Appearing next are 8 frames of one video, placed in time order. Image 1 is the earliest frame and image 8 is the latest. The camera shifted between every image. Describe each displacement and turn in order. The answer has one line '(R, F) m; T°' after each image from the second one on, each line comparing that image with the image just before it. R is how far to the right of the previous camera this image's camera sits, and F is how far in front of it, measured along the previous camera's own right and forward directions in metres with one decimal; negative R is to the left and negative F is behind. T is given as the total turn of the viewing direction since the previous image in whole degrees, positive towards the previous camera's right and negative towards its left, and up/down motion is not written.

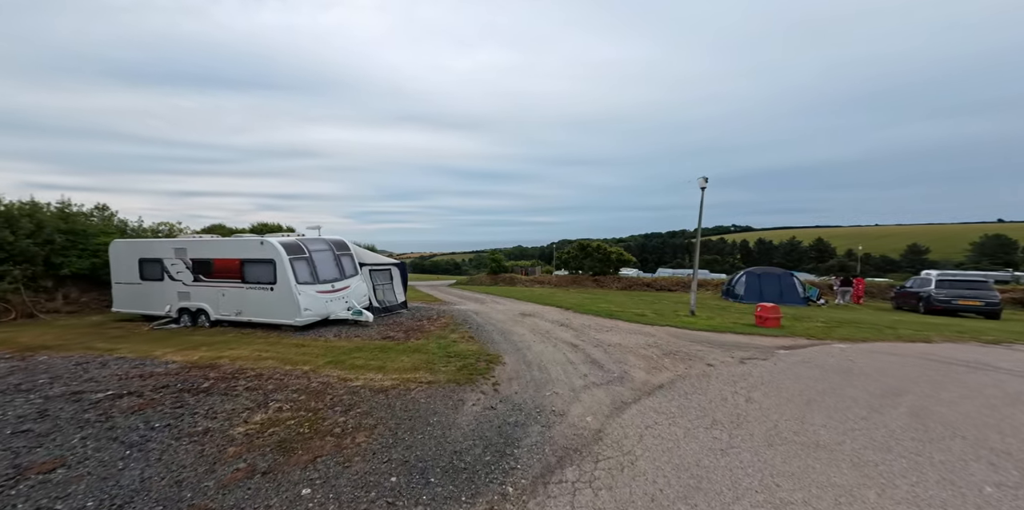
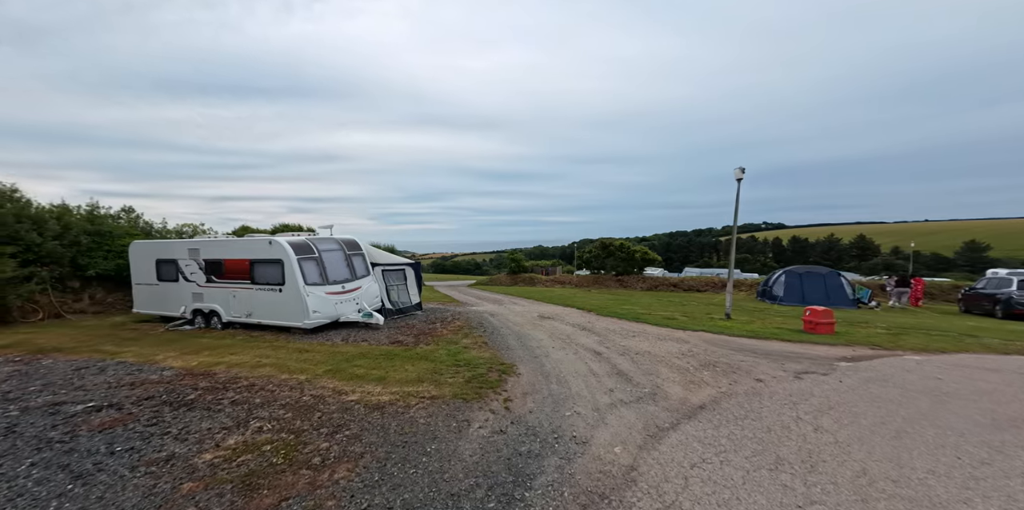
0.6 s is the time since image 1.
(+0.1, +0.8) m; -3°
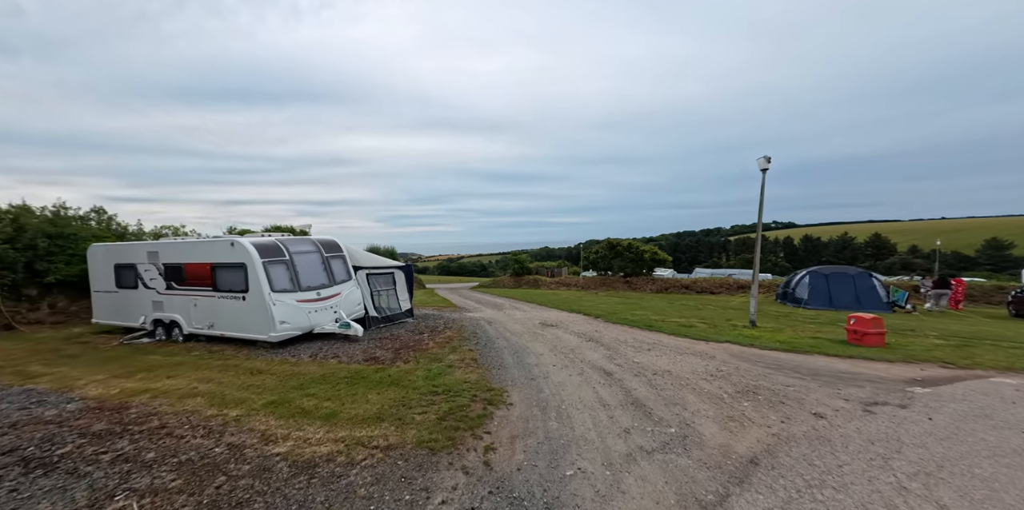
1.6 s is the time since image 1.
(+0.3, +1.3) m; -1°
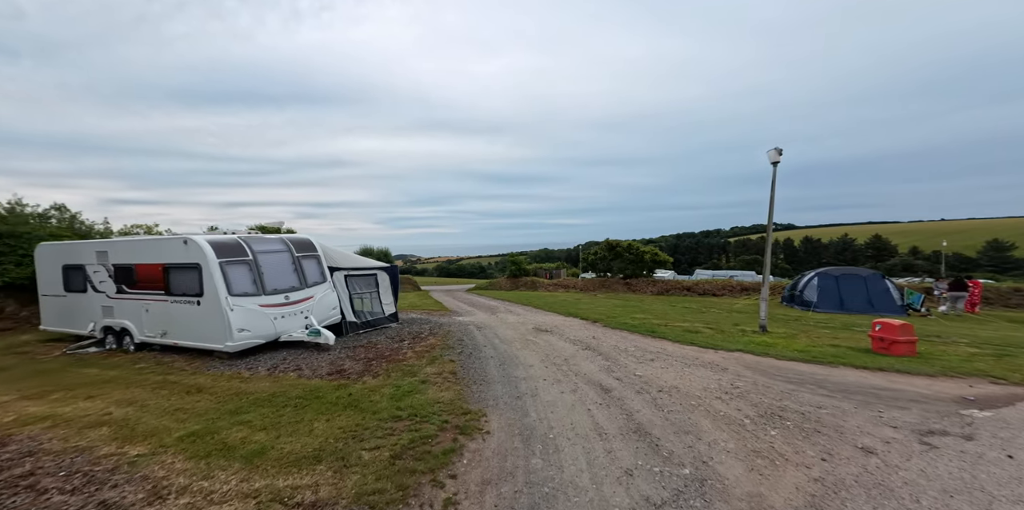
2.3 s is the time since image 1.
(+0.3, +0.9) m; 0°
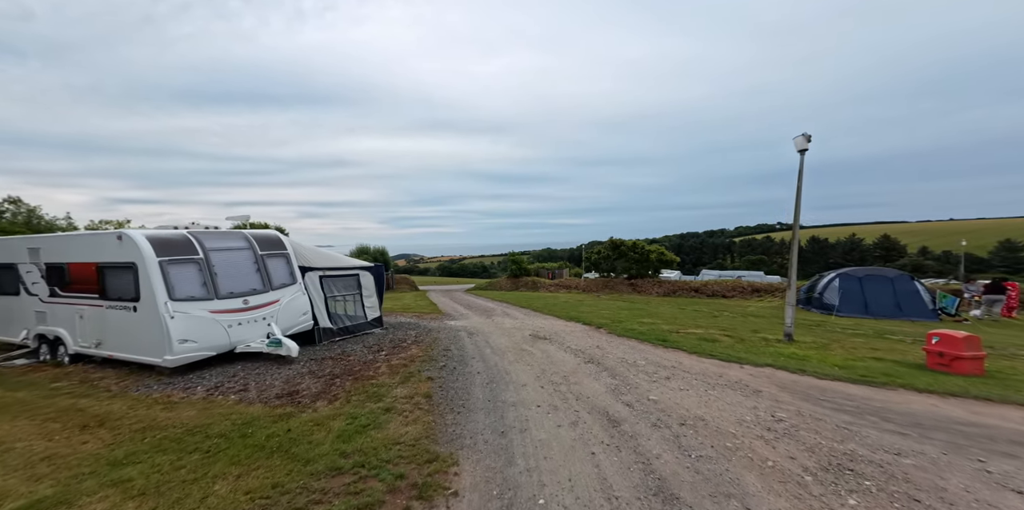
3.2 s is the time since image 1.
(+0.2, +1.2) m; 0°
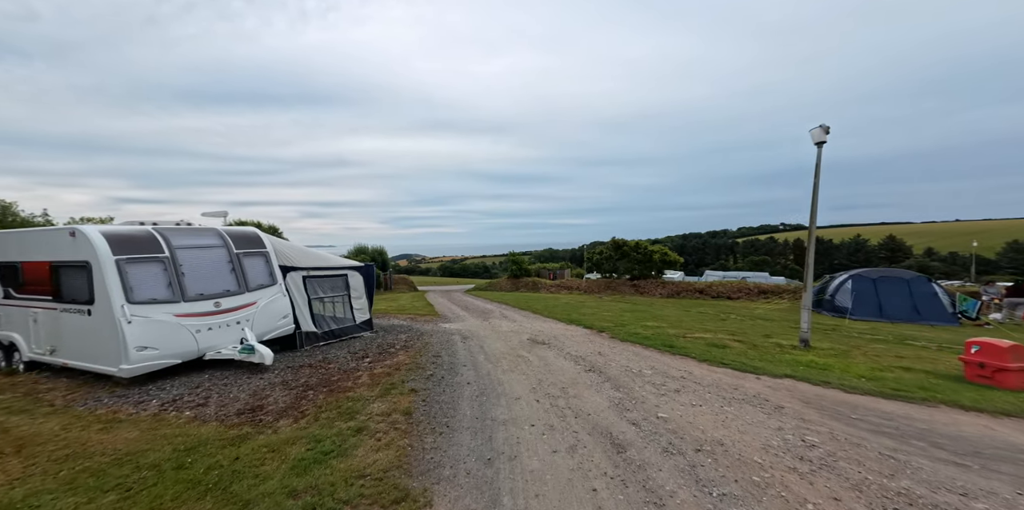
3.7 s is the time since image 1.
(+0.1, +0.7) m; 0°
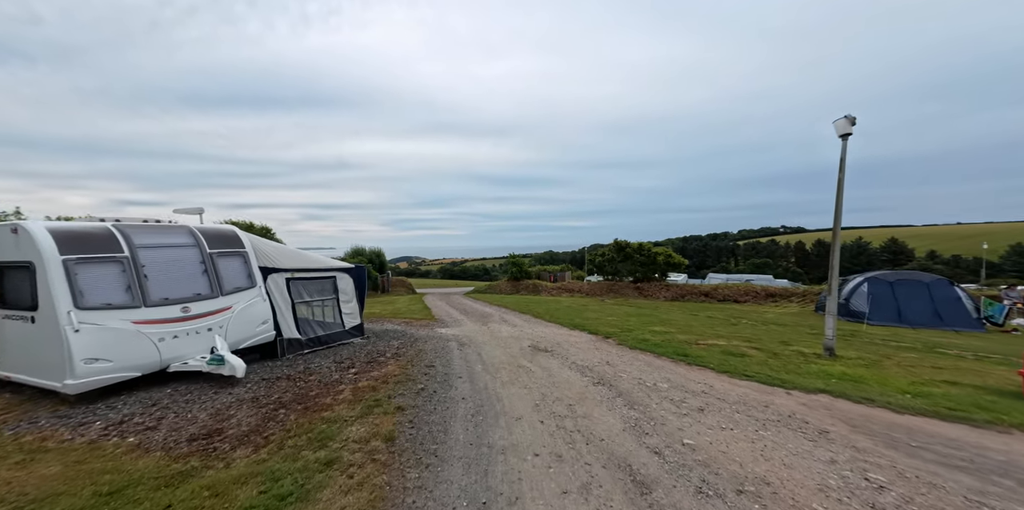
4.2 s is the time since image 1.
(0.0, +0.7) m; 0°
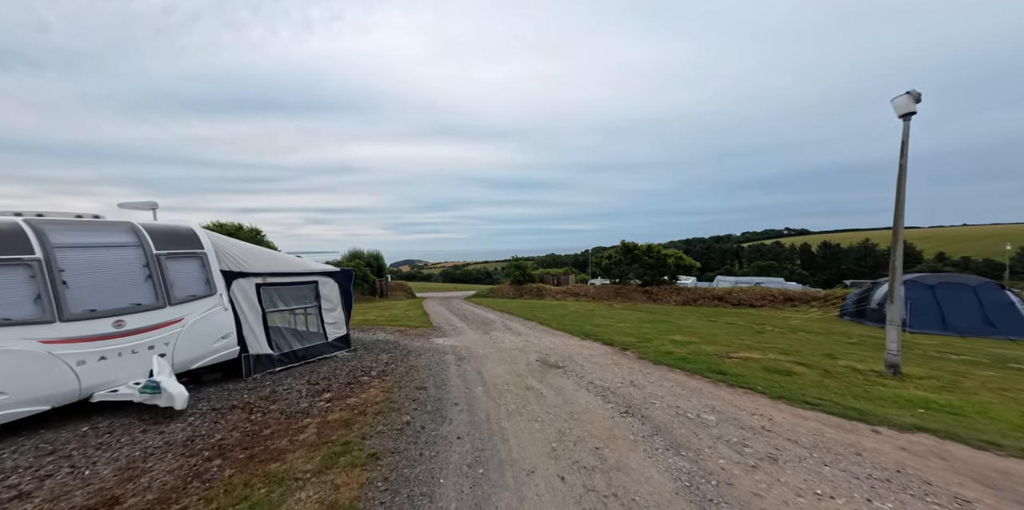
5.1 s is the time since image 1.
(-0.1, +1.3) m; 0°
